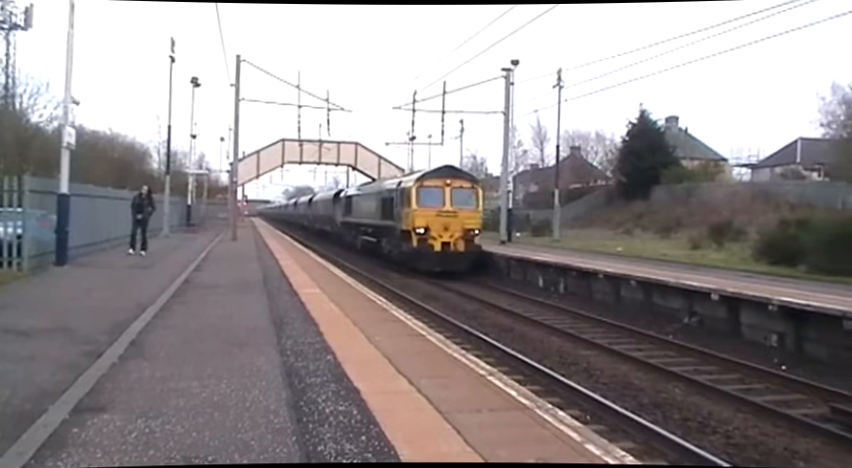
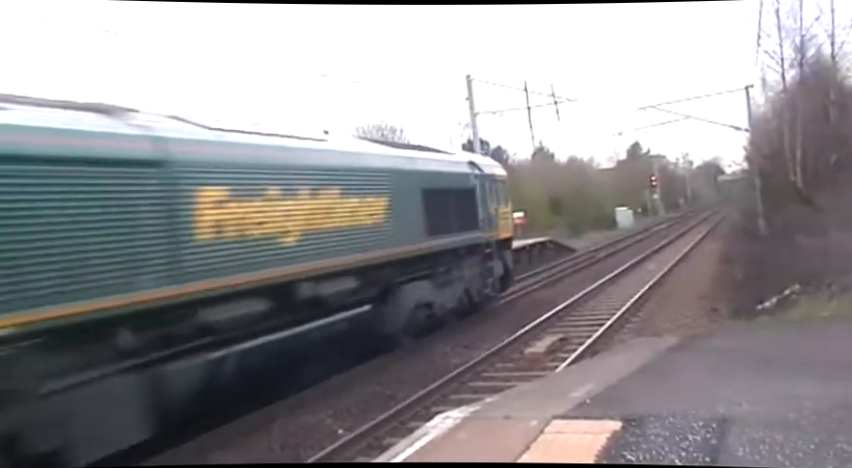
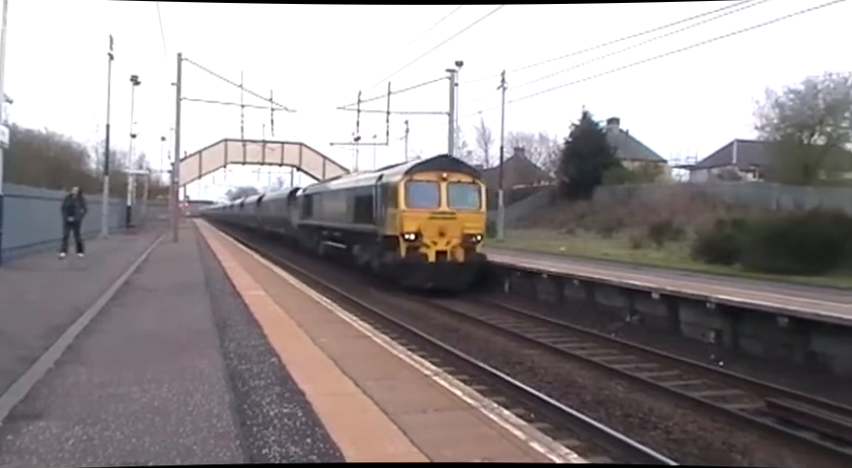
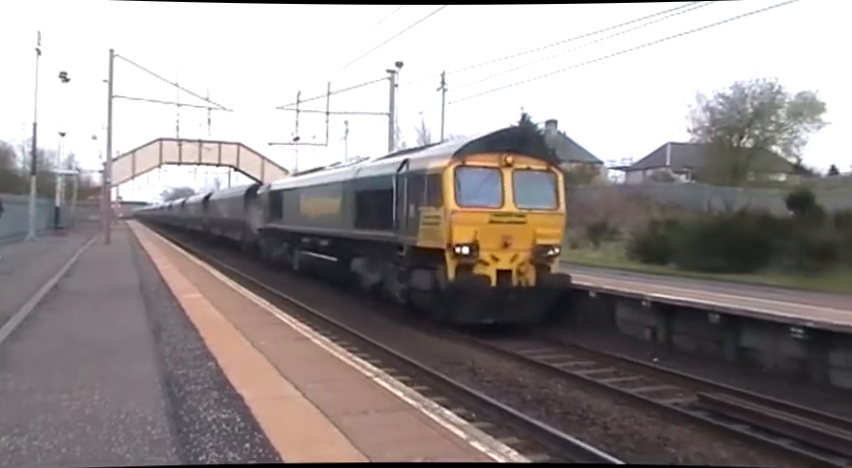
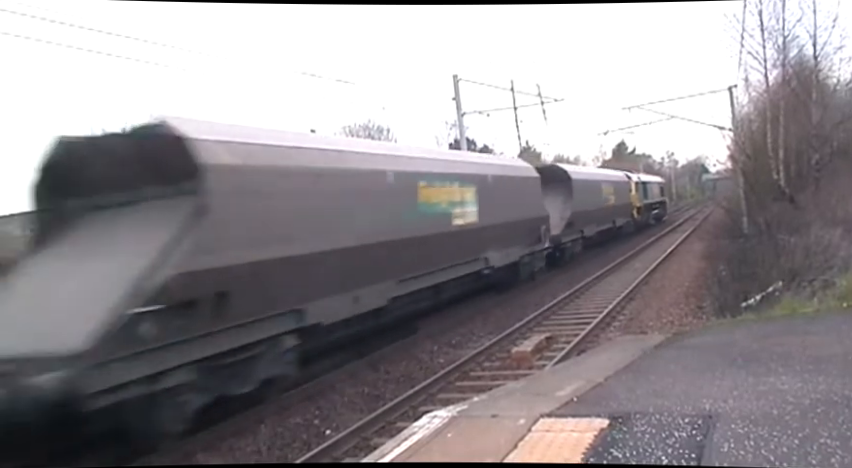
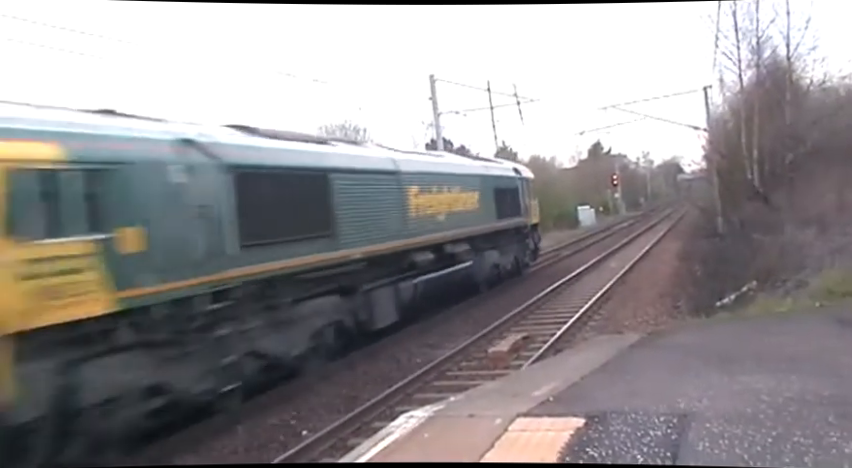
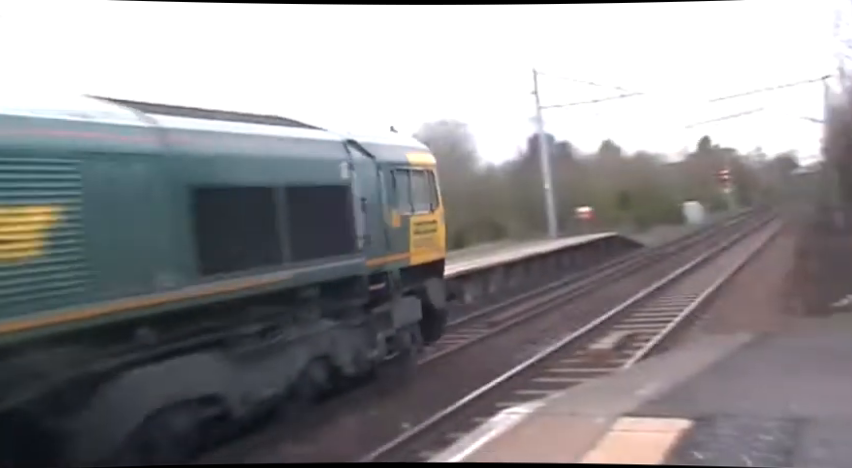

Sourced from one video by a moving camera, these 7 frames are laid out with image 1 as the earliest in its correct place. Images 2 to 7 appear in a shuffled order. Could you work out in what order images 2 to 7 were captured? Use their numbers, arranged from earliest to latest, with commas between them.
3, 4, 7, 2, 6, 5
